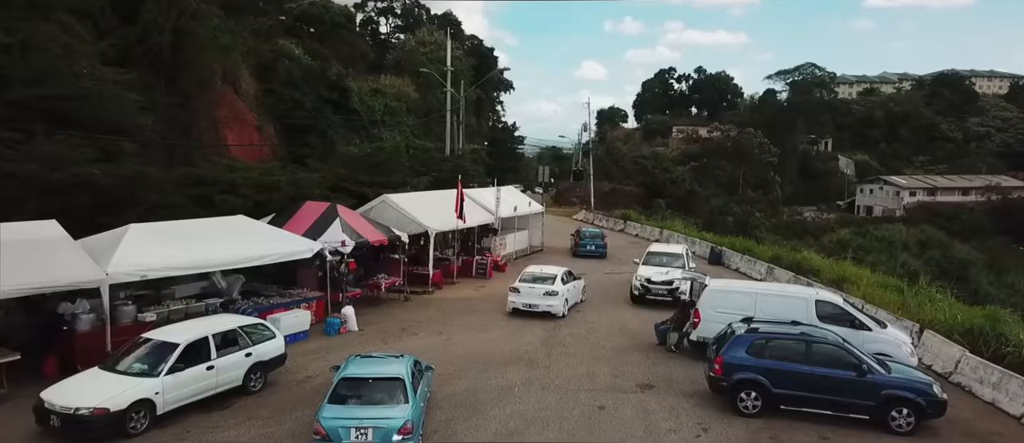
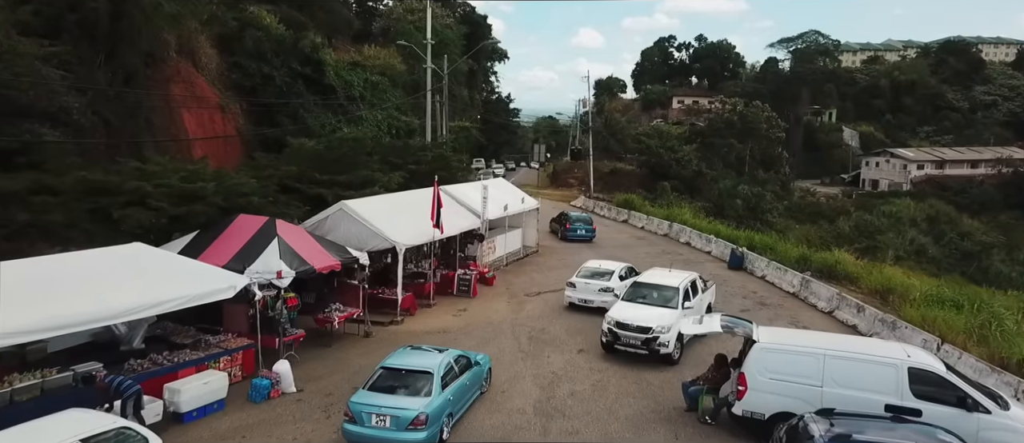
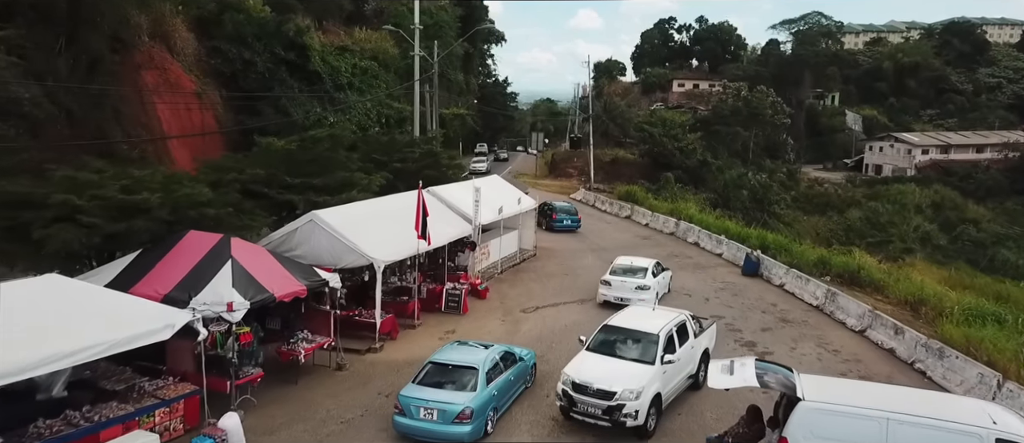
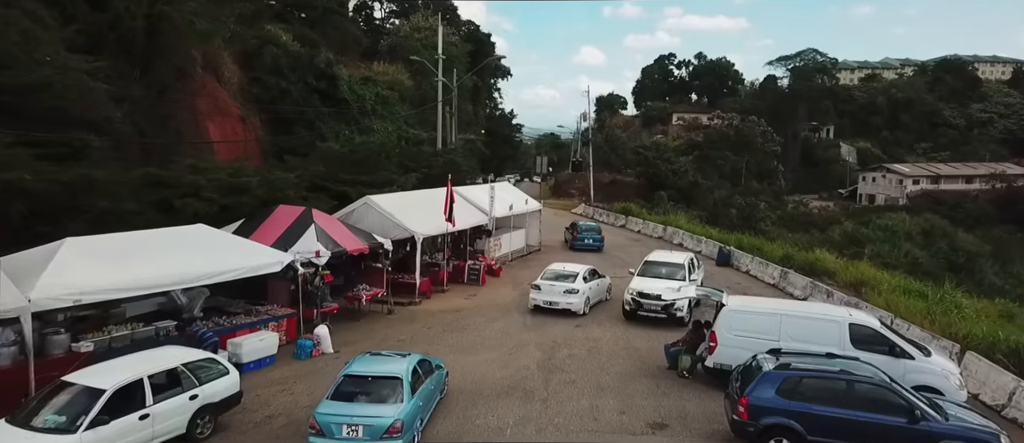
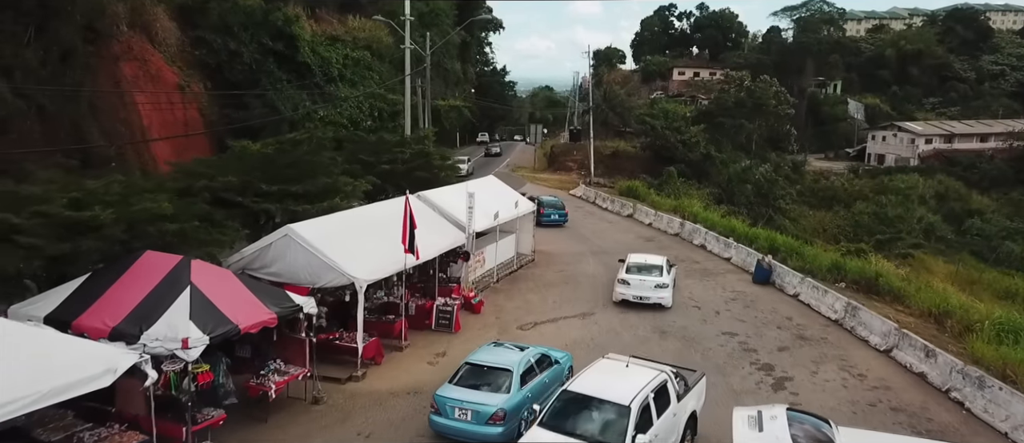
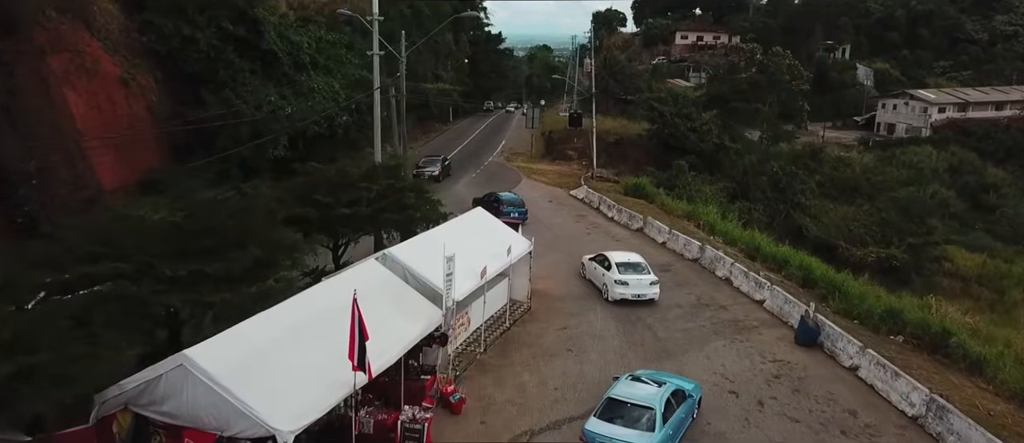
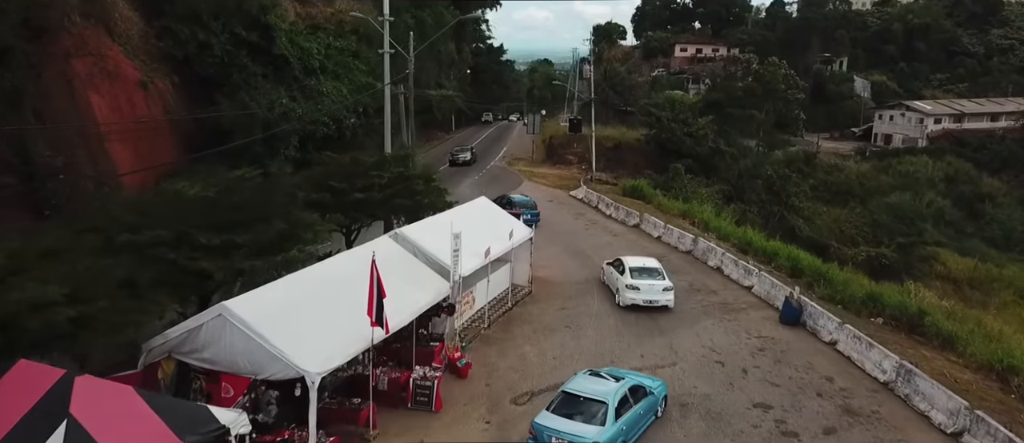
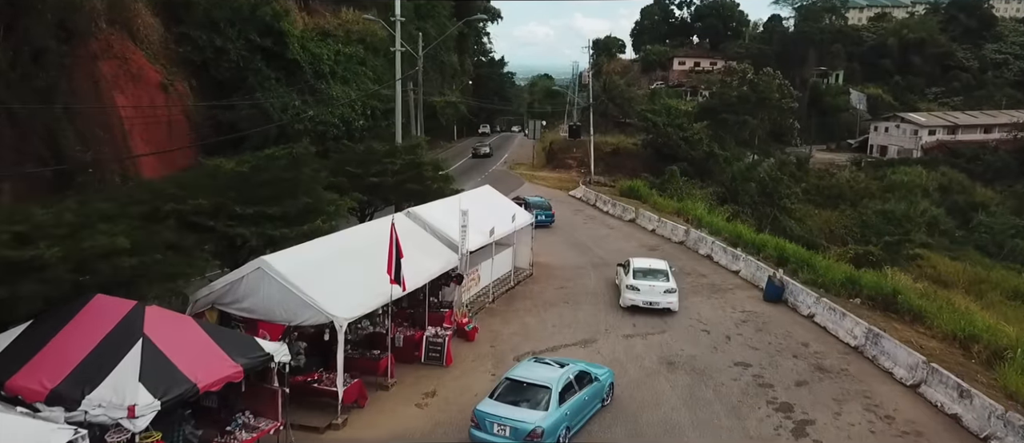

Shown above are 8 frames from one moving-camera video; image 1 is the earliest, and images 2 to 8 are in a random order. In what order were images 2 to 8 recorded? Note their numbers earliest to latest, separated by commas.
4, 2, 3, 5, 8, 7, 6
